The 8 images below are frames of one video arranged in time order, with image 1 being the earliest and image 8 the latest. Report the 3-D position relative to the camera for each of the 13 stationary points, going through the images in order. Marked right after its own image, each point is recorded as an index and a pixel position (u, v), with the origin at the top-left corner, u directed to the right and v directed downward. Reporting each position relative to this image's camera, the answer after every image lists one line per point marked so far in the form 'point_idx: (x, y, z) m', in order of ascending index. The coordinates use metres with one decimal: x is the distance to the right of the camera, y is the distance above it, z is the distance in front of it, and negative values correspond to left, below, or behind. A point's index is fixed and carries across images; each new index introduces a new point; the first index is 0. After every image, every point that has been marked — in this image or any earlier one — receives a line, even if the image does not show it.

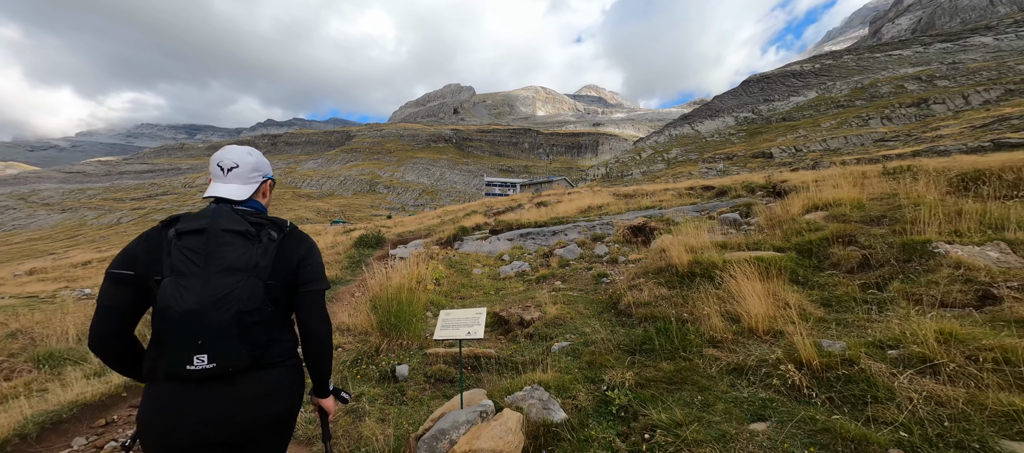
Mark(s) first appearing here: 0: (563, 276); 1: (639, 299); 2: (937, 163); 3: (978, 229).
0: (+1.3, -1.3, +9.9) m
1: (+1.9, -1.1, +5.7) m
2: (+14.9, +2.4, +14.7) m
3: (+6.8, 0.0, +5.7) m
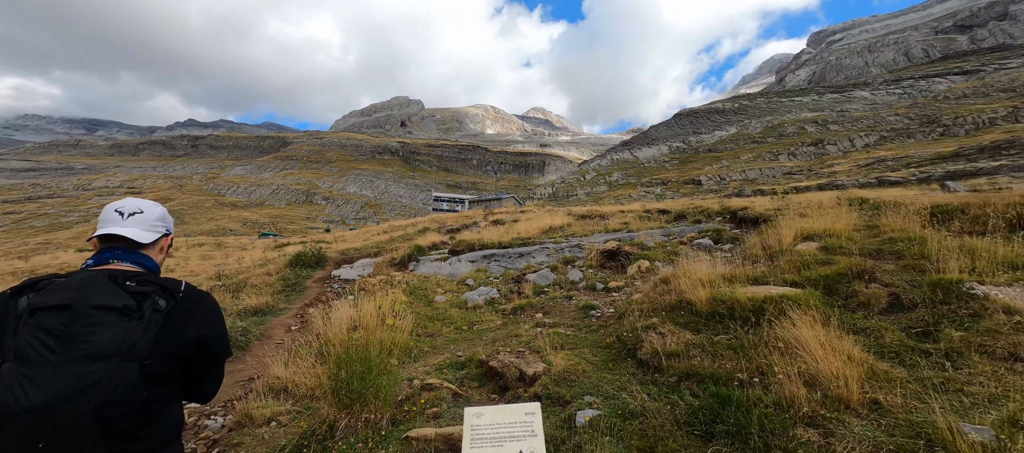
0: (+0.7, -1.8, +8.7) m
1: (+1.9, -1.5, +4.7) m
2: (+13.5, +1.2, +15.6) m
3: (+6.8, -0.6, +5.5) m
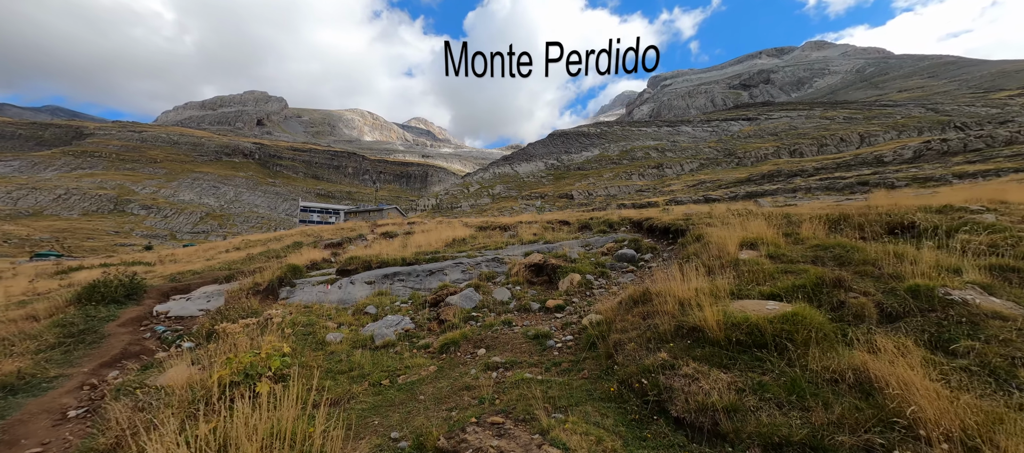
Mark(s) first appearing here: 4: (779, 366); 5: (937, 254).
0: (-0.5, -2.0, +6.9) m
1: (+1.8, -1.5, +3.5) m
2: (+9.6, +0.8, +17.5) m
3: (+6.2, -0.7, +5.7) m
4: (+2.6, -1.4, +3.9) m
5: (+6.8, -0.5, +6.3) m
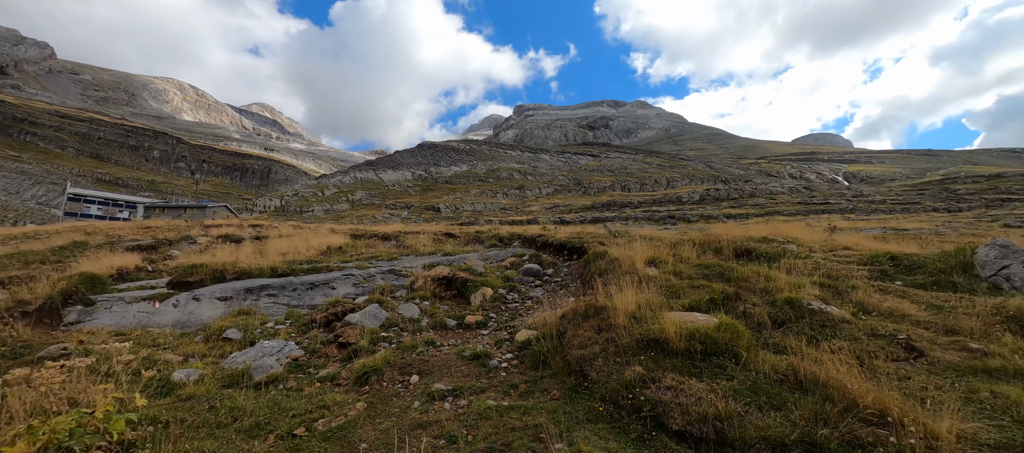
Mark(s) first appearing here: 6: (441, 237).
0: (-1.6, -2.1, +6.0) m
1: (+1.8, -1.7, +3.6) m
2: (+4.3, -0.1, +19.5) m
3: (+5.2, -1.1, +7.3) m
4: (+2.5, -1.6, +4.3) m
5: (+5.6, -1.0, +8.0) m
6: (-3.5, -0.5, +19.2) m
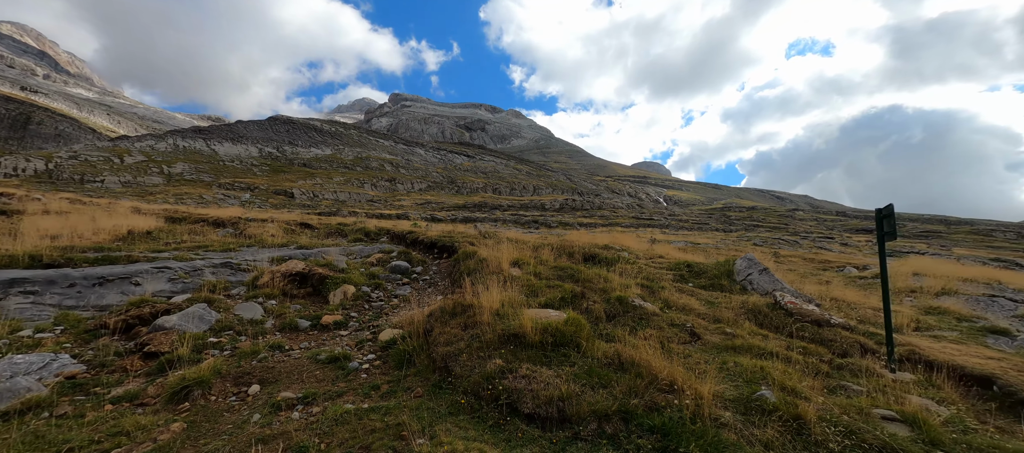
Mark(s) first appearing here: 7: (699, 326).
0: (-3.6, -1.9, +5.4) m
1: (+0.5, -1.8, +4.2) m
2: (-2.3, -0.1, +20.1) m
3: (+2.6, -1.4, +8.8) m
4: (+0.9, -1.7, +5.1) m
5: (+2.7, -1.3, +9.6) m
6: (-9.5, 0.0, +17.3) m
7: (+3.4, -1.8, +7.1) m
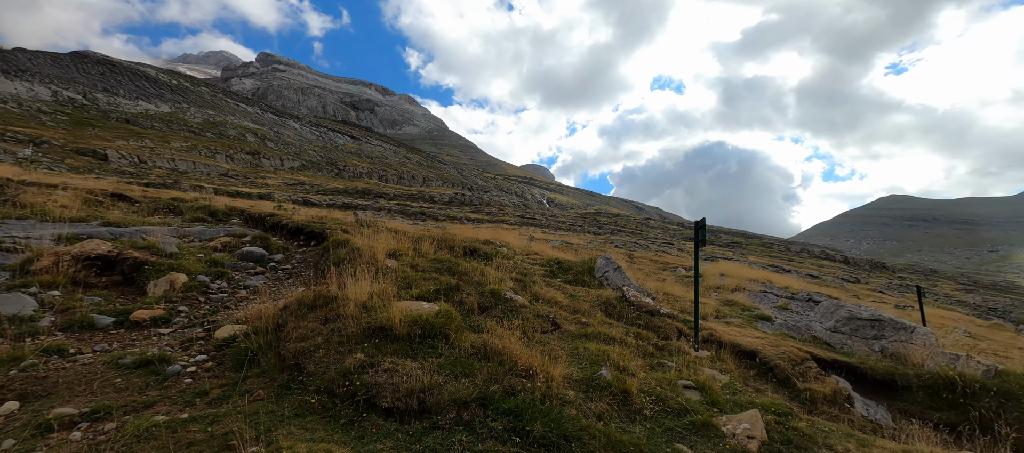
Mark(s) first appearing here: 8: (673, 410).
0: (-5.2, -1.6, +4.2) m
1: (-1.0, -1.7, +4.2) m
2: (-8.0, +0.5, +18.7) m
3: (-0.3, -1.3, +9.2) m
4: (-0.9, -1.6, +5.1) m
5: (-0.4, -1.2, +10.0) m
6: (-14.1, +0.9, +13.9) m
7: (+1.0, -1.8, +7.8) m
8: (+1.9, -2.2, +4.7) m
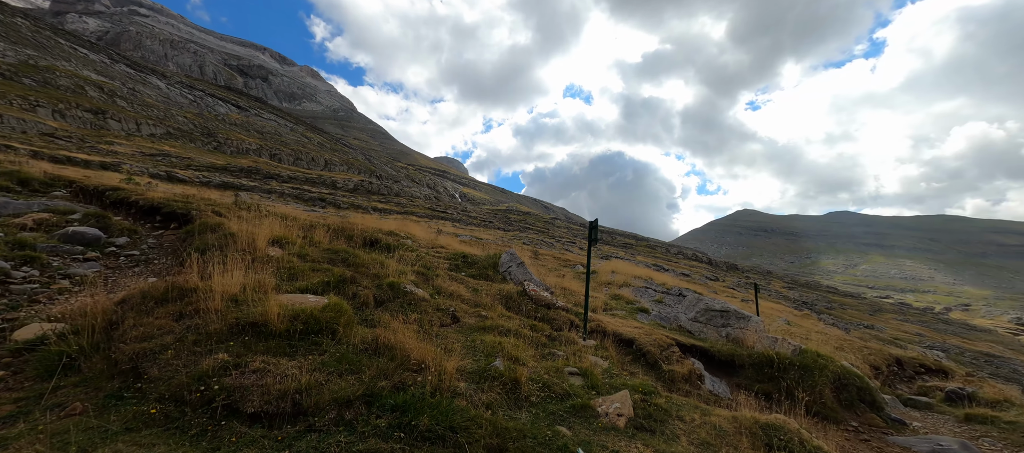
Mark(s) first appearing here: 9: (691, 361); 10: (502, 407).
0: (-6.2, -1.2, +2.9) m
1: (-2.1, -1.5, +3.8) m
2: (-12.0, +1.2, +16.3) m
3: (-2.5, -1.1, +8.8) m
4: (-2.2, -1.4, +4.8) m
5: (-2.8, -0.9, +9.6) m
6: (-16.9, +1.8, +10.3) m
7: (-1.0, -1.7, +7.7) m
8: (+0.6, -2.1, +4.9) m
9: (+3.4, -2.6, +7.4) m
10: (-0.1, -2.0, +4.4) m
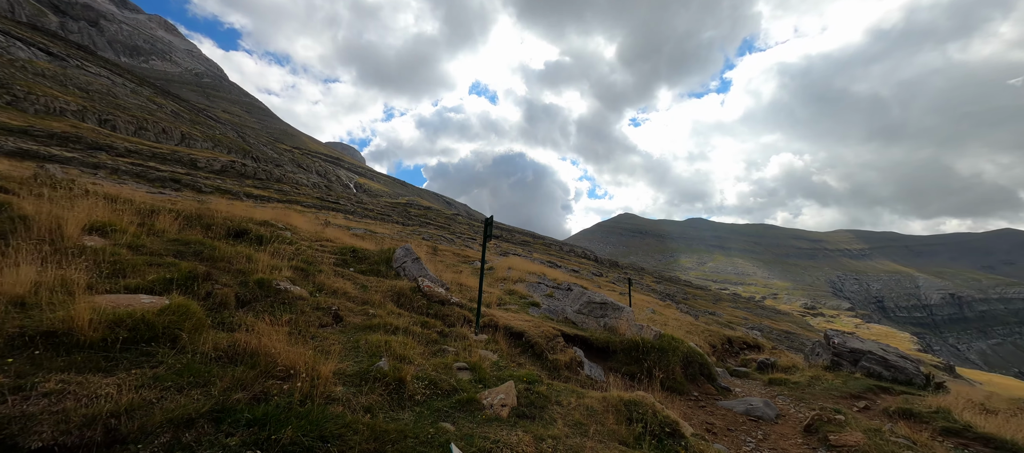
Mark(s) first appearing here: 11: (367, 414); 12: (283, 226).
0: (-6.8, -1.0, +1.1) m
1: (-3.2, -1.4, +3.1) m
2: (-15.9, +1.8, +12.6) m
3: (-4.8, -0.9, +7.8) m
4: (-3.5, -1.3, +4.0) m
5: (-5.3, -0.7, +8.5) m
6: (-19.0, +2.5, +5.6) m
7: (-3.1, -1.5, +7.2) m
8: (-0.9, -2.1, +4.8) m
9: (+1.2, -2.5, +8.0) m
10: (-1.4, -2.0, +4.2) m
11: (-1.5, -2.0, +4.0) m
12: (-8.2, 0.0, +13.9) m
